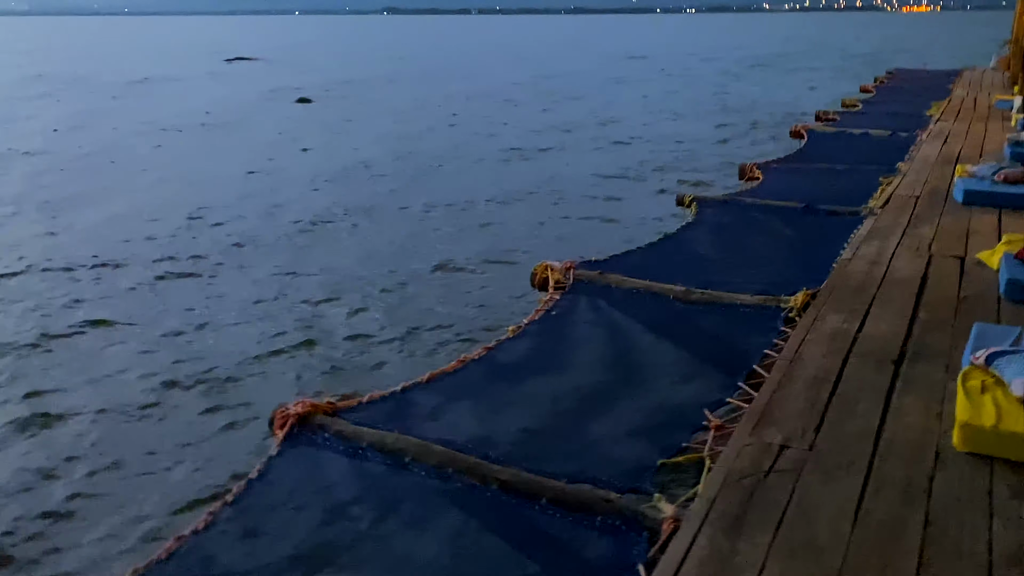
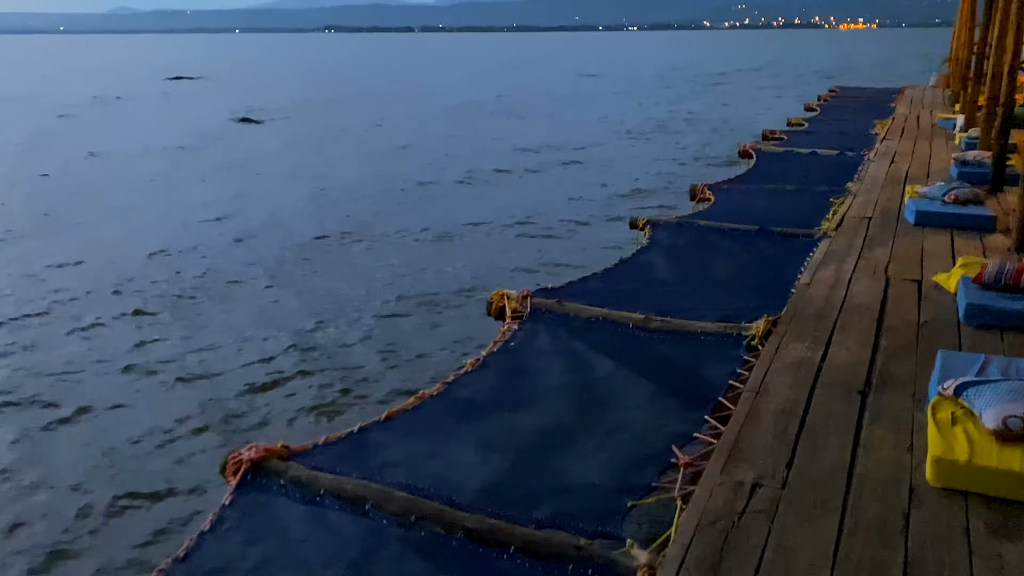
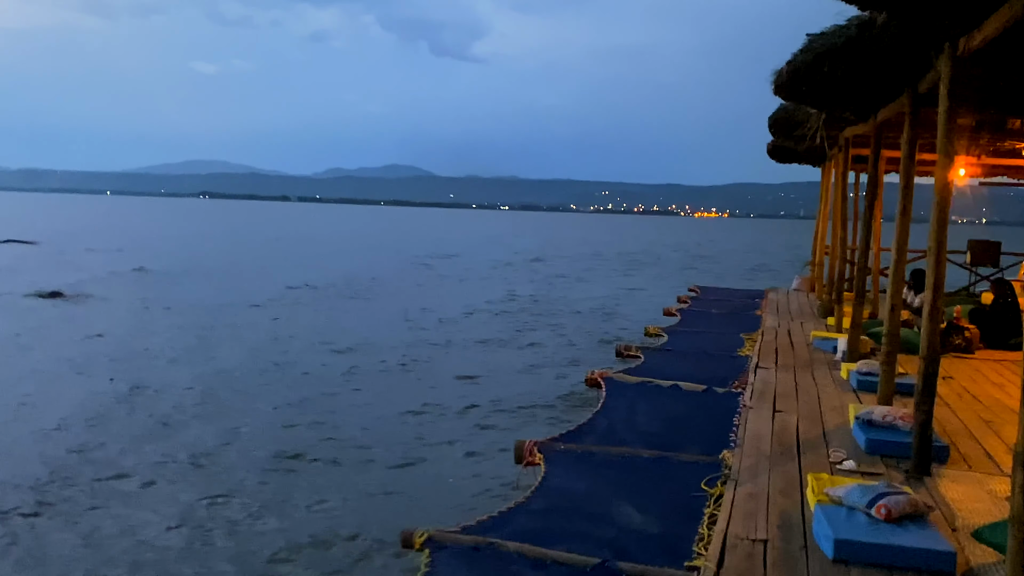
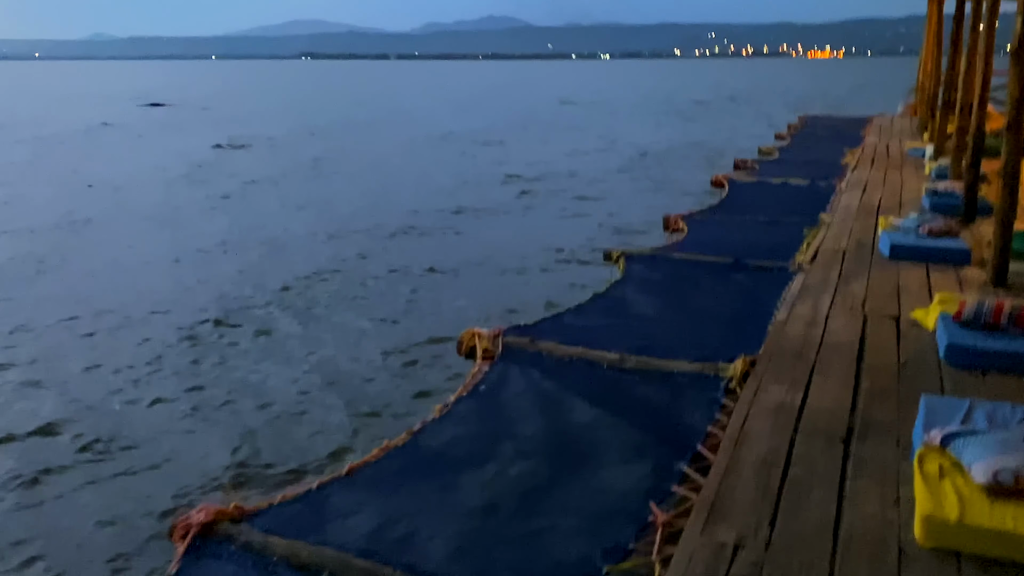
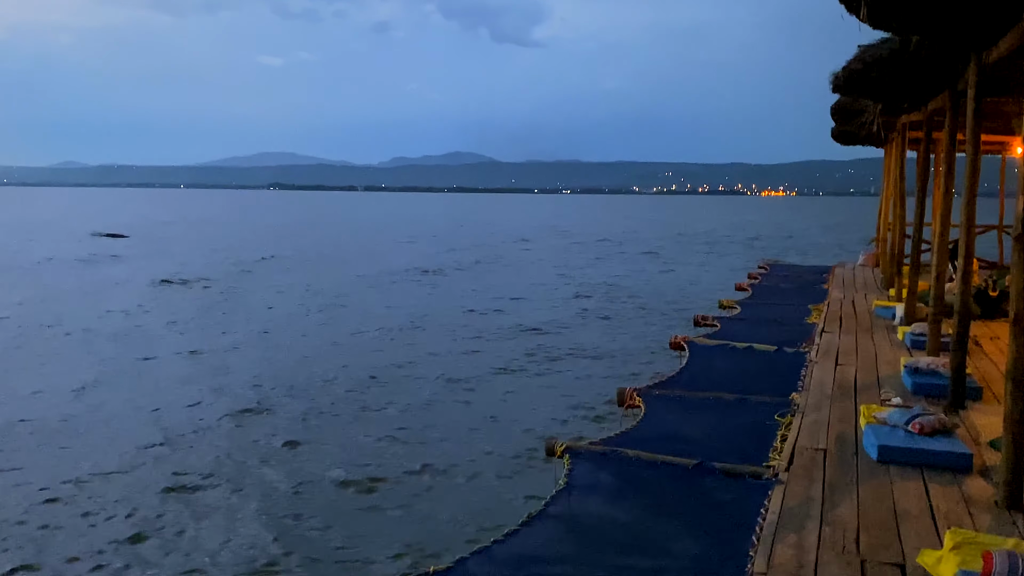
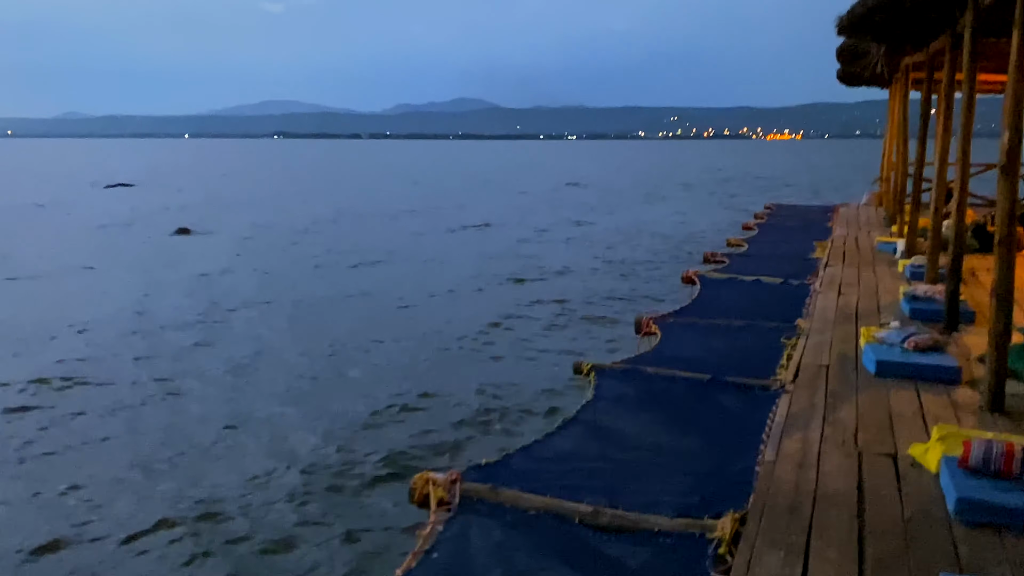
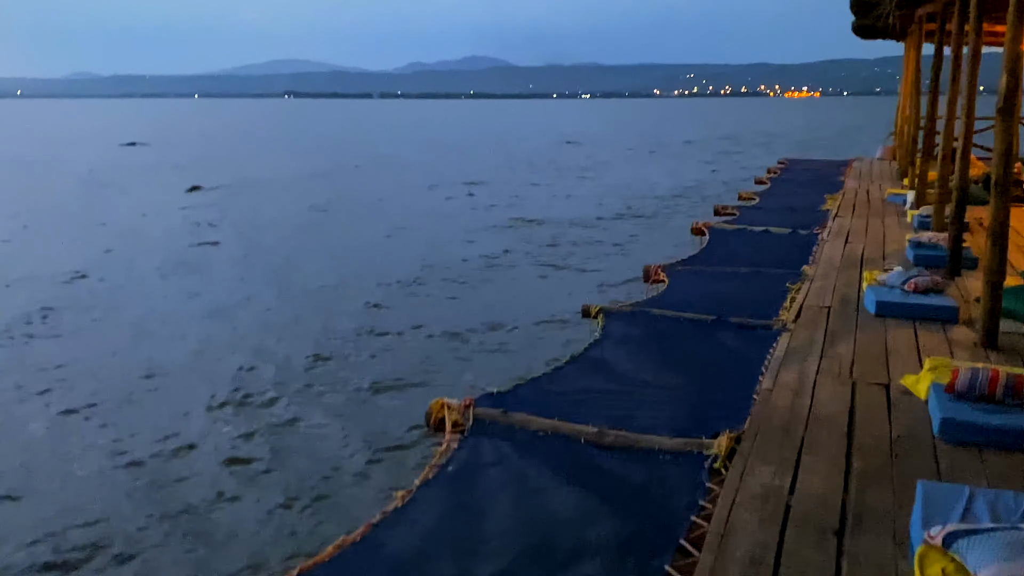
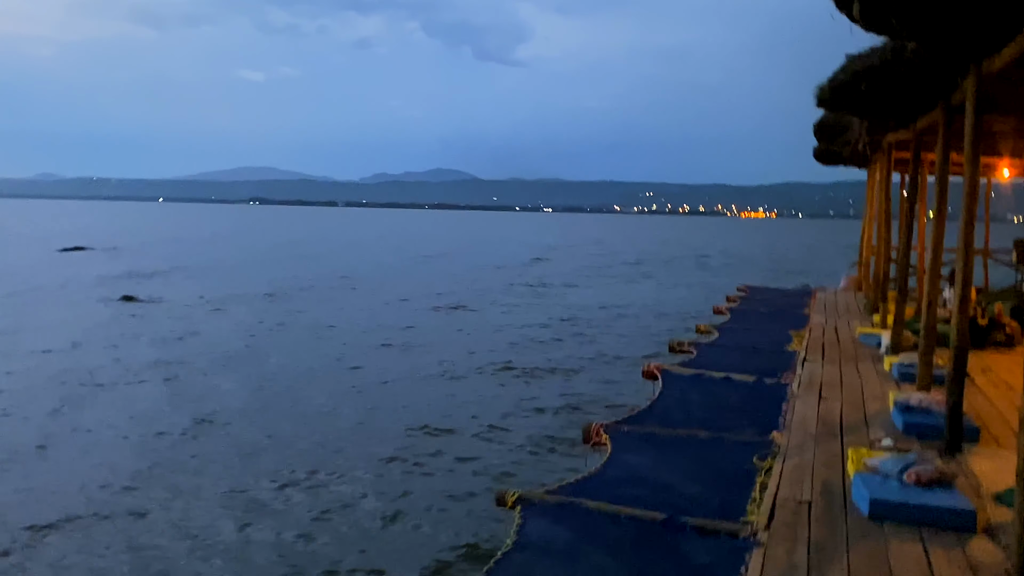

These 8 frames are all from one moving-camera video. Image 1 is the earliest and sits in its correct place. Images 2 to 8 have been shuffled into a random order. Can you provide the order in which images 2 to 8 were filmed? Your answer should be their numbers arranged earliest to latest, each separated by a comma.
2, 4, 7, 6, 5, 8, 3
